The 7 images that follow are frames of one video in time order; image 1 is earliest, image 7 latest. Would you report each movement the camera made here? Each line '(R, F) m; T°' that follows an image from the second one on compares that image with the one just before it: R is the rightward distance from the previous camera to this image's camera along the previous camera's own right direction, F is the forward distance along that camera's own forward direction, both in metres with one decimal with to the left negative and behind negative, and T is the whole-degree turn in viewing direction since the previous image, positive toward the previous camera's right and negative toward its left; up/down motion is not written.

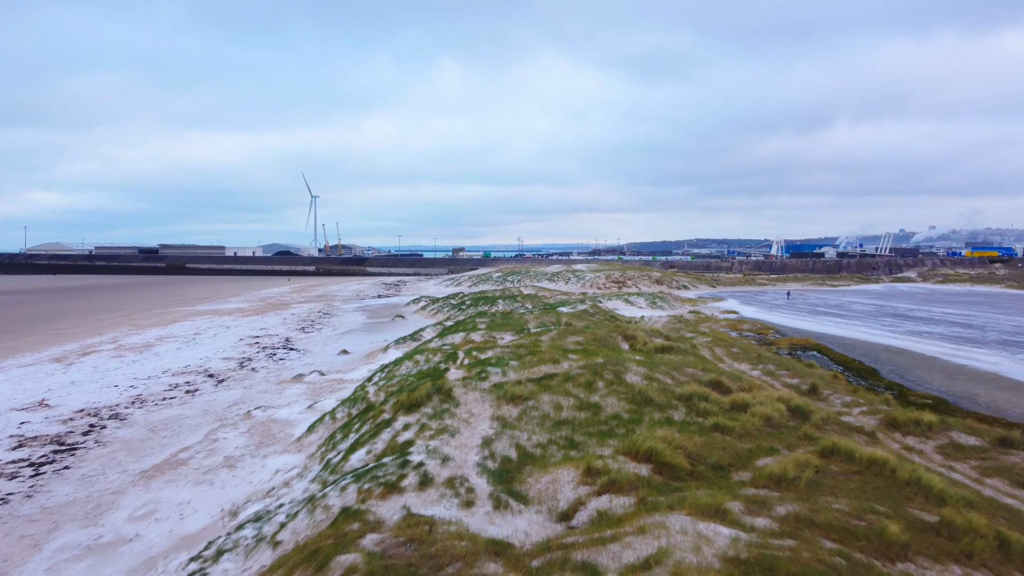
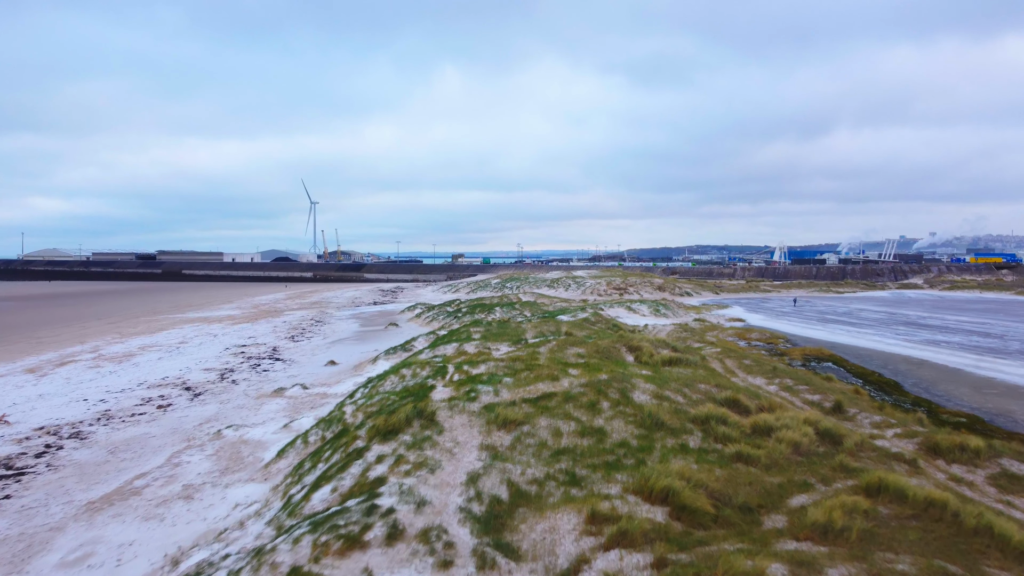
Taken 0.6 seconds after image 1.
(+0.1, +1.0) m; 0°
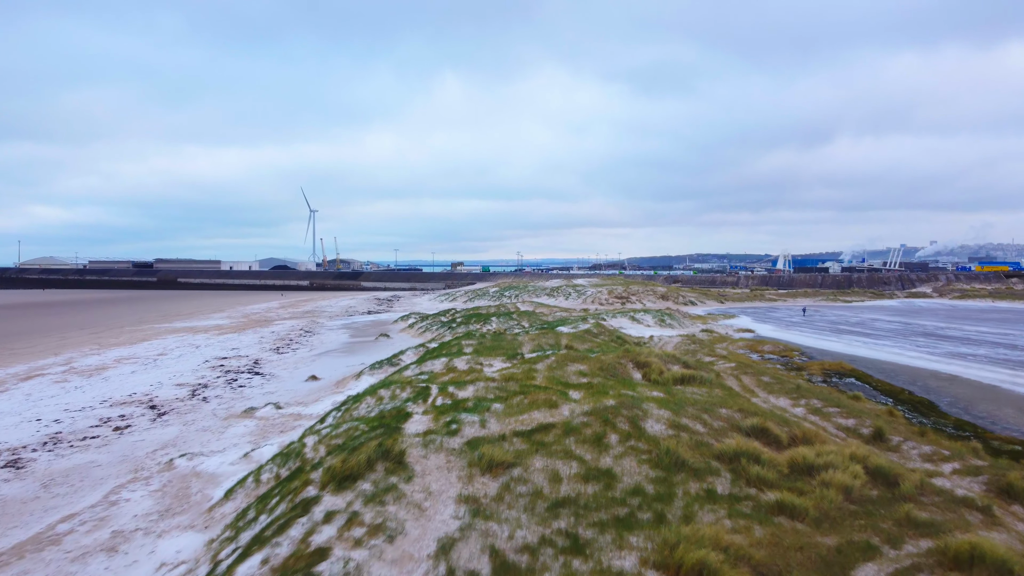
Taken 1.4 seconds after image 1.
(+0.2, +1.3) m; 0°
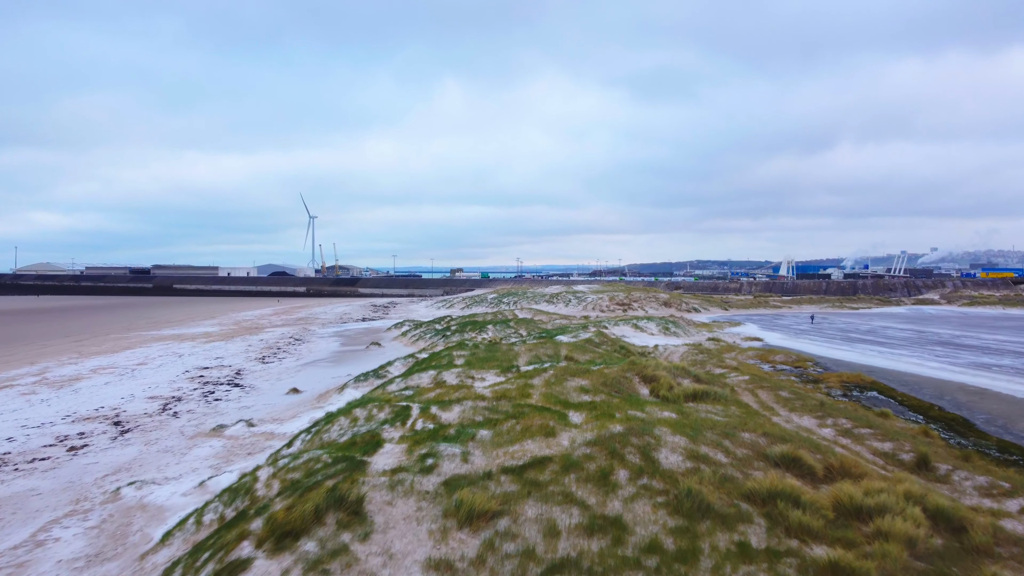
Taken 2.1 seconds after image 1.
(+0.2, +1.1) m; 0°
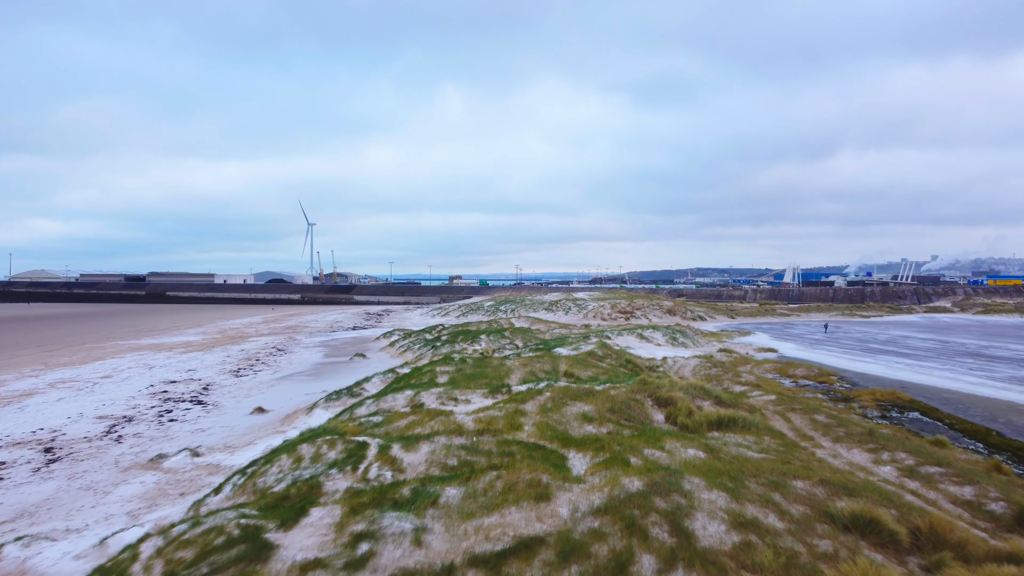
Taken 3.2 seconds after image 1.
(+0.2, +1.8) m; 0°
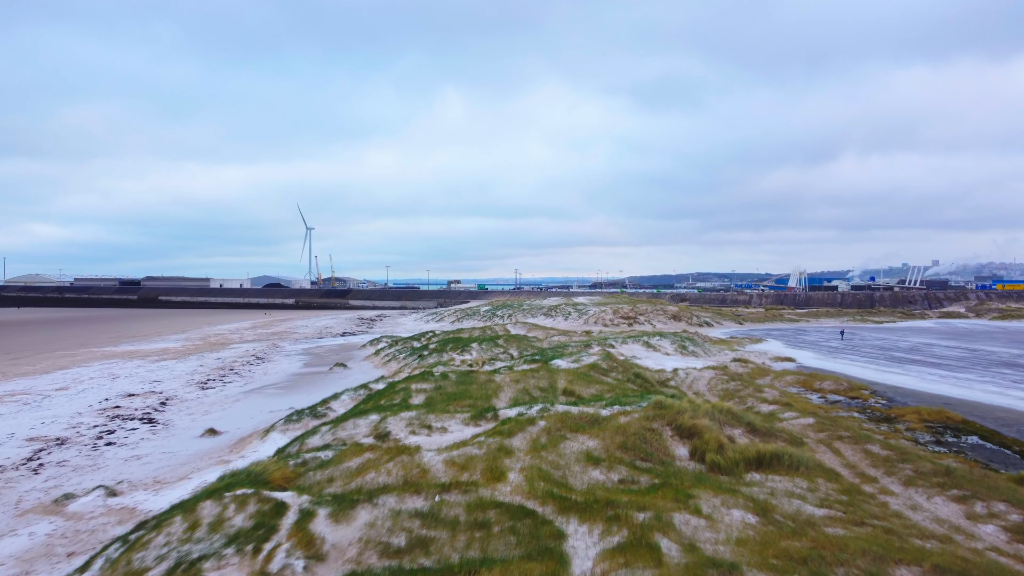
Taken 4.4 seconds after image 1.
(+0.3, +1.9) m; 0°
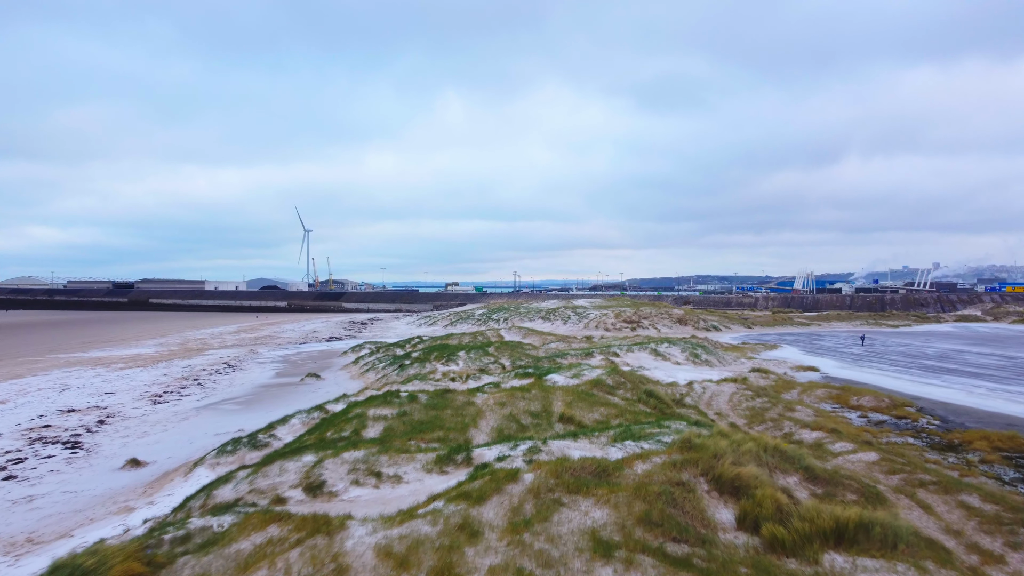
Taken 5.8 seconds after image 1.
(+0.3, +2.2) m; 0°
